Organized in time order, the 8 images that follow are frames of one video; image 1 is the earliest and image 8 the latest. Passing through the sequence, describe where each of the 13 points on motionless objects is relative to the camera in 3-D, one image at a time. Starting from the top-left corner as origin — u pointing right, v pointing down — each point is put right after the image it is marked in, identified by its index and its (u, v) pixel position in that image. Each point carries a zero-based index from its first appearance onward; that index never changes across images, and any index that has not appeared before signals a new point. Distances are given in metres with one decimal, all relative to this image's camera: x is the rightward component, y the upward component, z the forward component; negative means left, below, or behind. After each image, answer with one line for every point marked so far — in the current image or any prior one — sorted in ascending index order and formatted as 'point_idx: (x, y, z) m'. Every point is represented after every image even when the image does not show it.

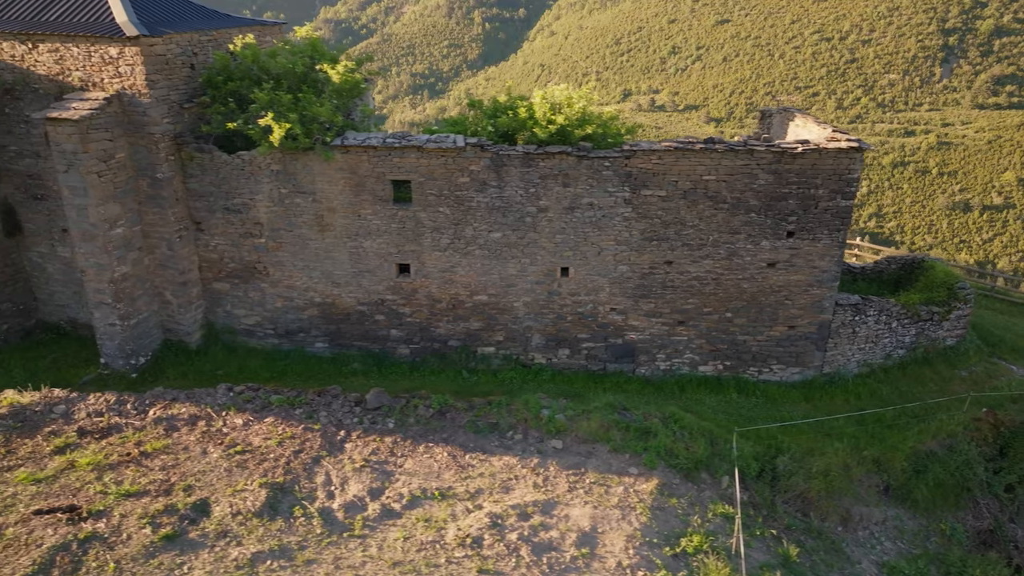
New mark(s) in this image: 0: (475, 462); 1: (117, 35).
0: (-0.3, -1.6, +6.6) m
1: (-4.0, +2.6, +7.1) m
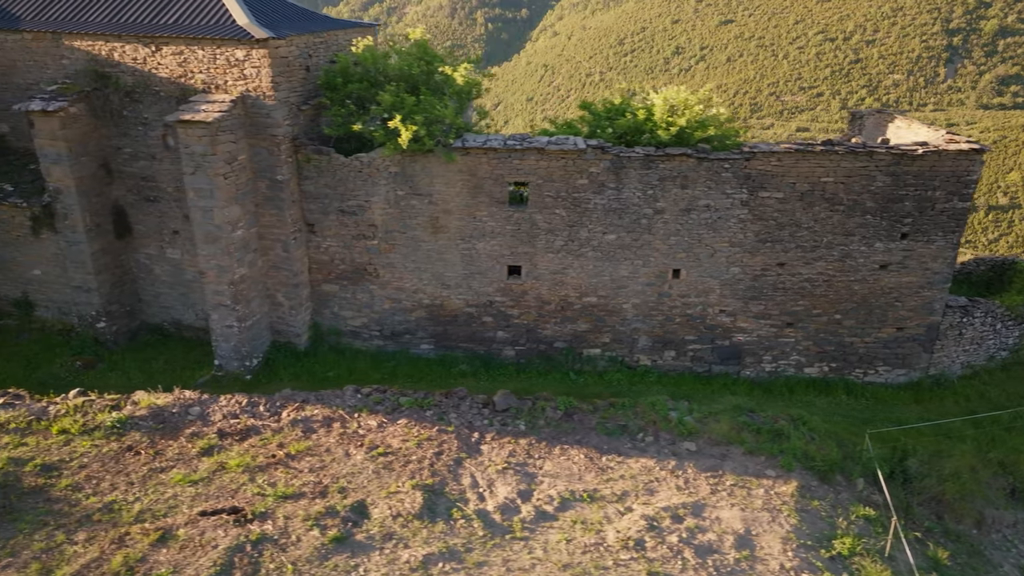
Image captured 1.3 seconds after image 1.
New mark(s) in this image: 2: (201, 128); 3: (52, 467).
0: (+1.0, -1.6, +6.6) m
1: (-2.7, +2.5, +7.2) m
2: (-3.1, +1.6, +7.0) m
3: (-3.9, -1.5, +6.0) m
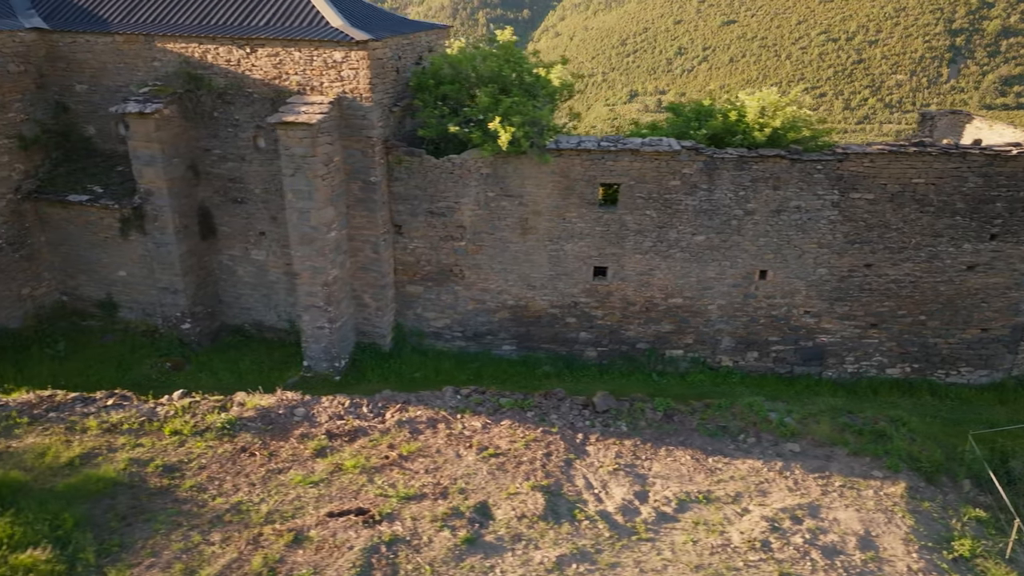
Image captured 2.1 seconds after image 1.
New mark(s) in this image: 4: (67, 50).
0: (+2.0, -1.7, +6.6) m
1: (-1.7, +2.5, +7.2) m
2: (-2.1, +1.6, +7.0) m
3: (-2.9, -1.5, +6.0) m
4: (-5.2, +2.8, +8.2) m
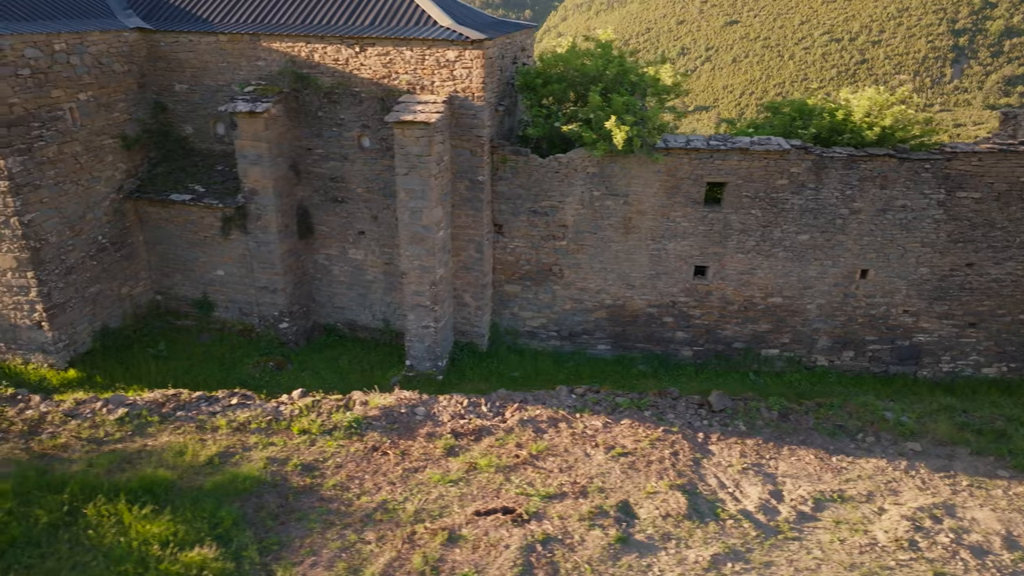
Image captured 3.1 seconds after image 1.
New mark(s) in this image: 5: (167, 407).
0: (+3.1, -1.7, +6.6) m
1: (-0.5, +2.5, +7.2) m
2: (-0.9, +1.6, +7.0) m
3: (-1.7, -1.5, +6.0) m
4: (-4.0, +2.8, +8.2) m
5: (-3.2, -1.1, +6.5) m
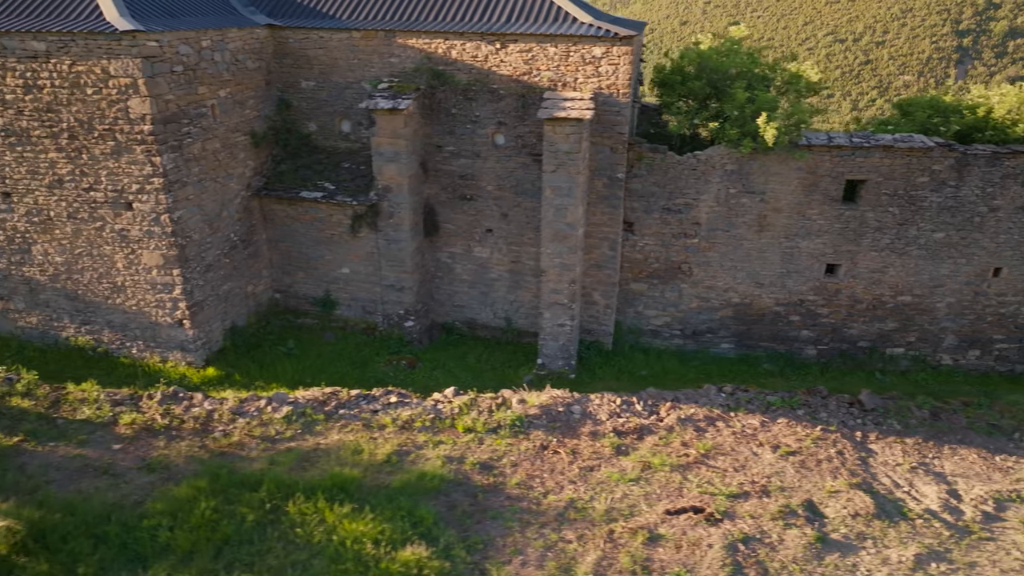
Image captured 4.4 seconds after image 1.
0: (+4.6, -1.6, +6.6) m
1: (+1.0, +2.6, +7.1) m
2: (+0.6, +1.6, +7.0) m
3: (-0.2, -1.5, +5.9) m
4: (-2.5, +2.8, +8.2) m
5: (-1.7, -1.1, +6.5) m
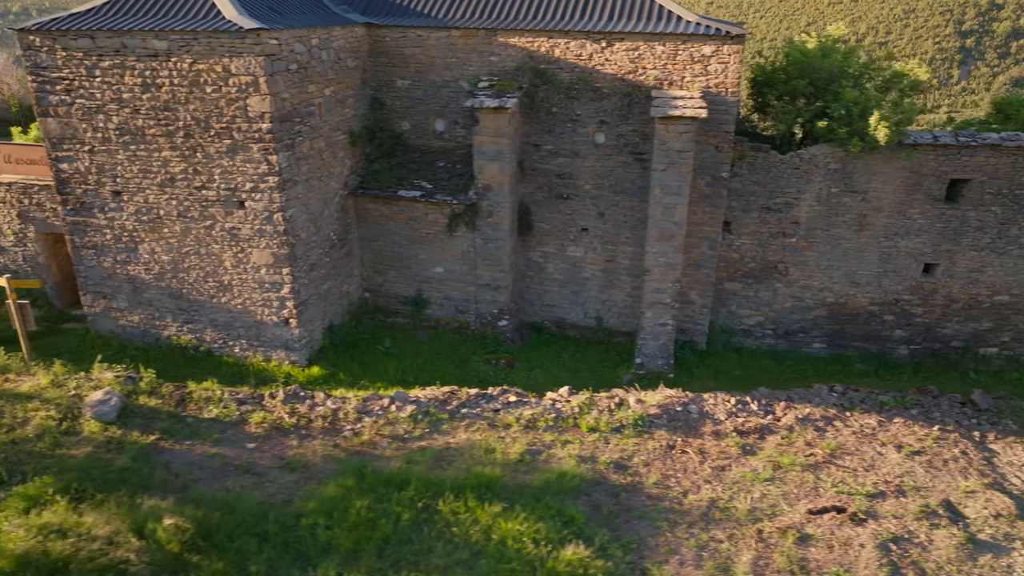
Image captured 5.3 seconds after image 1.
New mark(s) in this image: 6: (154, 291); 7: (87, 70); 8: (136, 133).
0: (+5.7, -1.6, +6.5) m
1: (+2.1, +2.6, +7.1) m
2: (+1.7, +1.6, +7.0) m
3: (+0.9, -1.5, +5.9) m
4: (-1.4, +2.8, +8.1) m
5: (-0.6, -1.1, +6.5) m
6: (-3.8, 0.0, +7.5) m
7: (-4.0, +2.1, +6.7) m
8: (-3.6, +1.5, +6.9) m
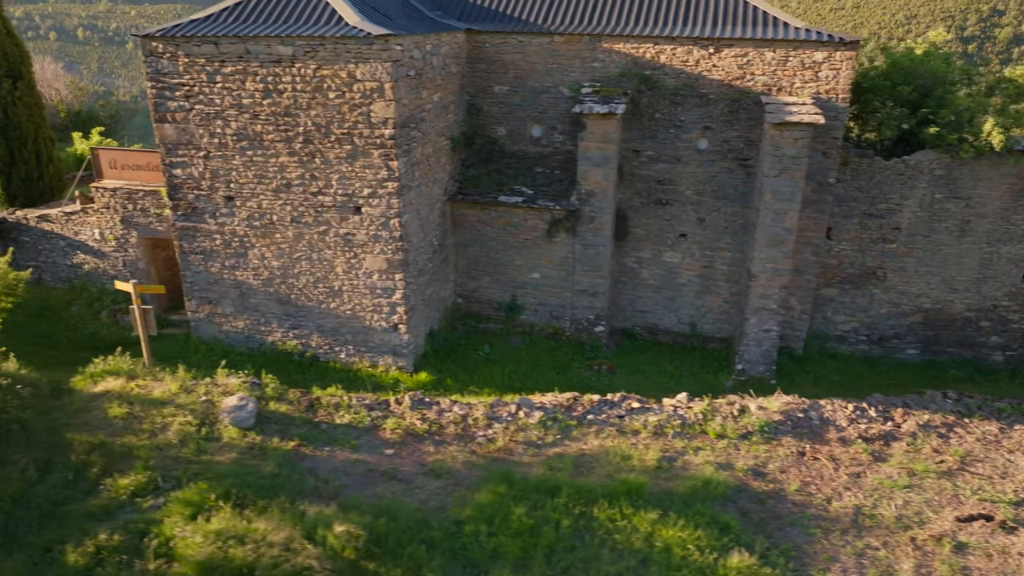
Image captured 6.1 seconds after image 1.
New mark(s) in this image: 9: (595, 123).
0: (+6.9, -1.7, +6.5) m
1: (+3.2, +2.5, +7.1) m
2: (+2.9, +1.6, +7.0) m
3: (+2.0, -1.5, +5.9) m
4: (-0.2, +2.7, +8.2) m
5: (+0.6, -1.1, +6.5) m
6: (-2.7, -0.1, +7.5) m
7: (-2.9, +2.0, +6.7) m
8: (-2.5, +1.5, +6.9) m
9: (+0.9, +1.8, +7.5) m
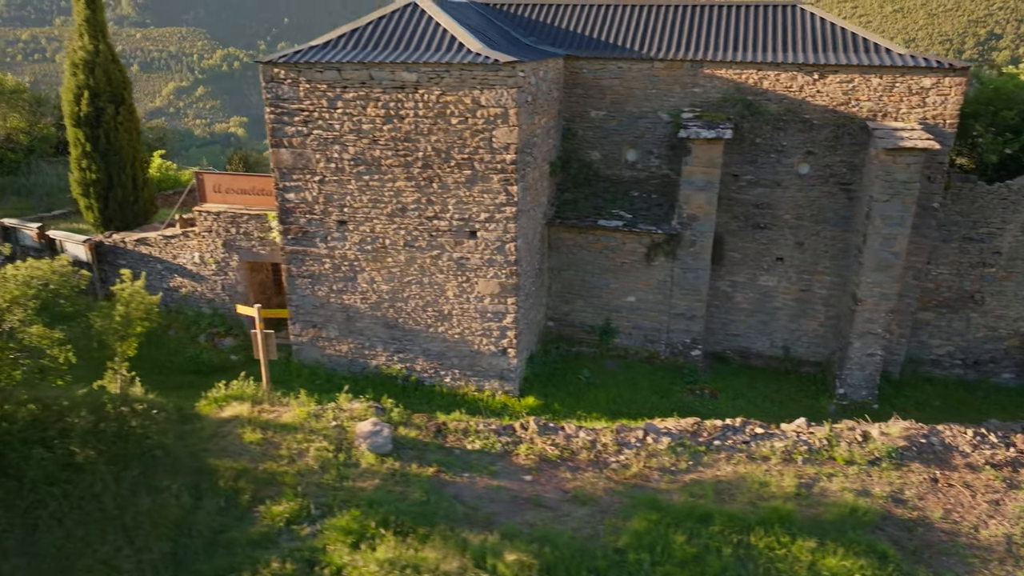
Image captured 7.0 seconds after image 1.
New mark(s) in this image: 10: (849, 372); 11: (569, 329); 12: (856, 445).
0: (+8.0, -1.9, +6.4) m
1: (+4.4, +2.3, +7.2) m
2: (+4.0, +1.3, +7.0) m
3: (+3.2, -1.7, +5.8) m
4: (+0.9, +2.5, +8.2) m
5: (+1.7, -1.3, +6.4) m
6: (-1.5, -0.3, +7.5) m
7: (-1.8, +1.8, +6.8) m
8: (-1.4, +1.2, +6.9) m
9: (+2.0, +1.5, +7.6) m
10: (+3.8, -0.9, +7.9) m
11: (+0.7, -0.5, +8.7) m
12: (+3.1, -1.4, +6.5) m
